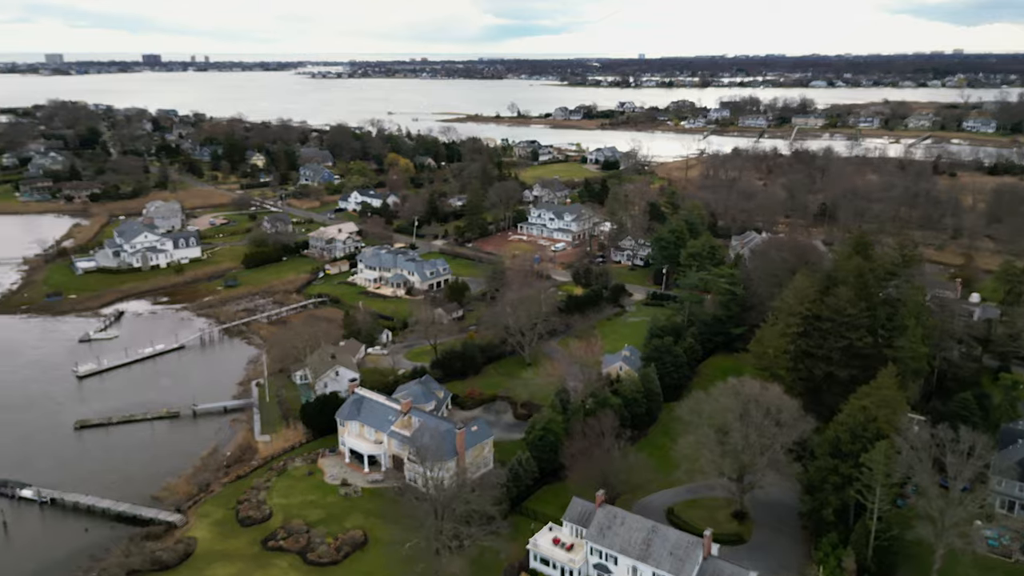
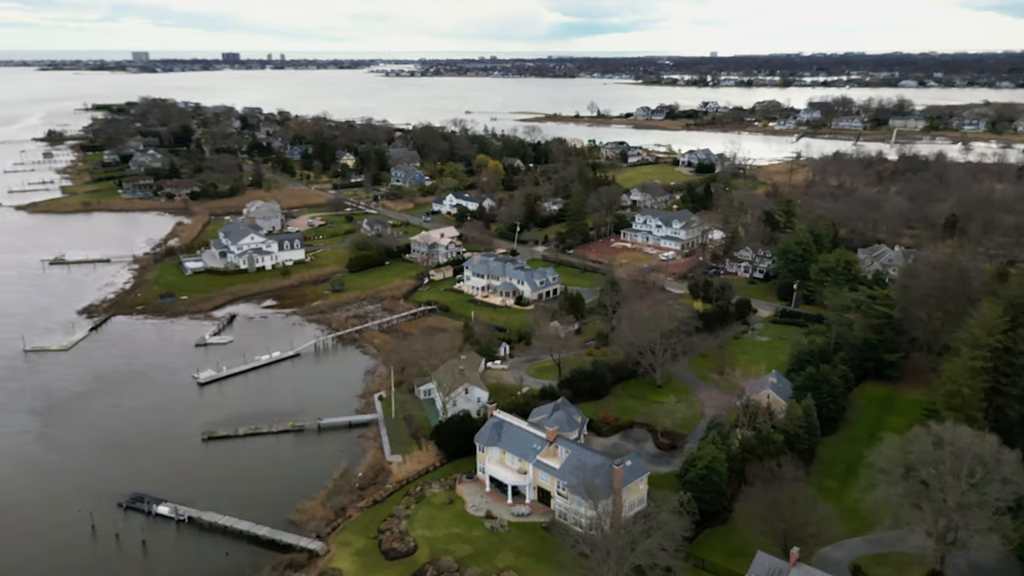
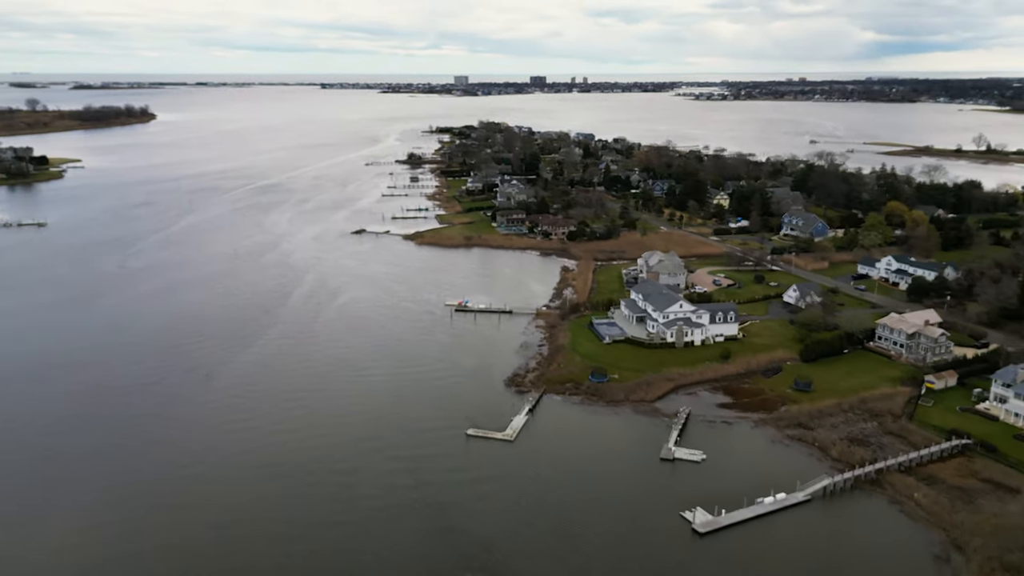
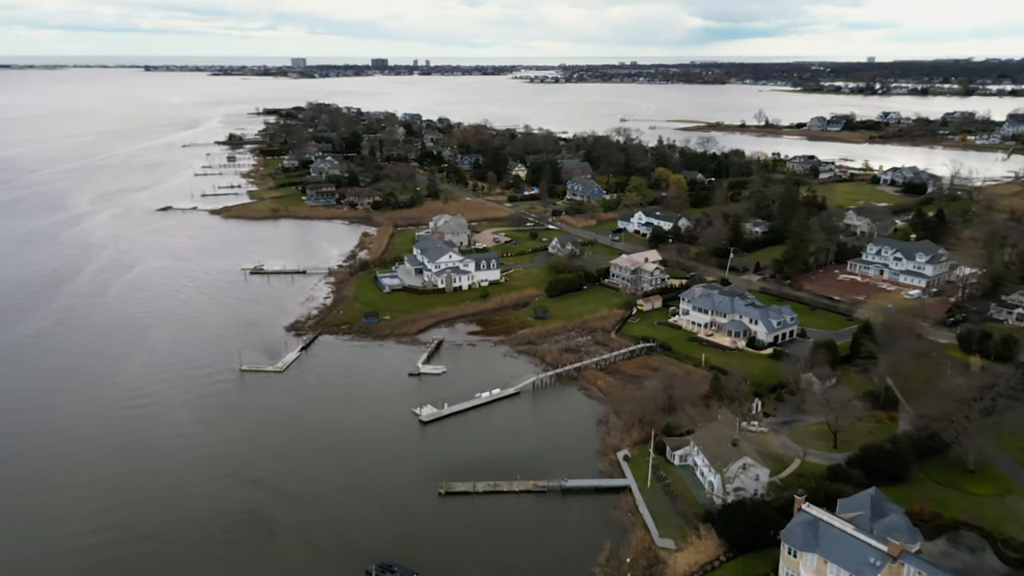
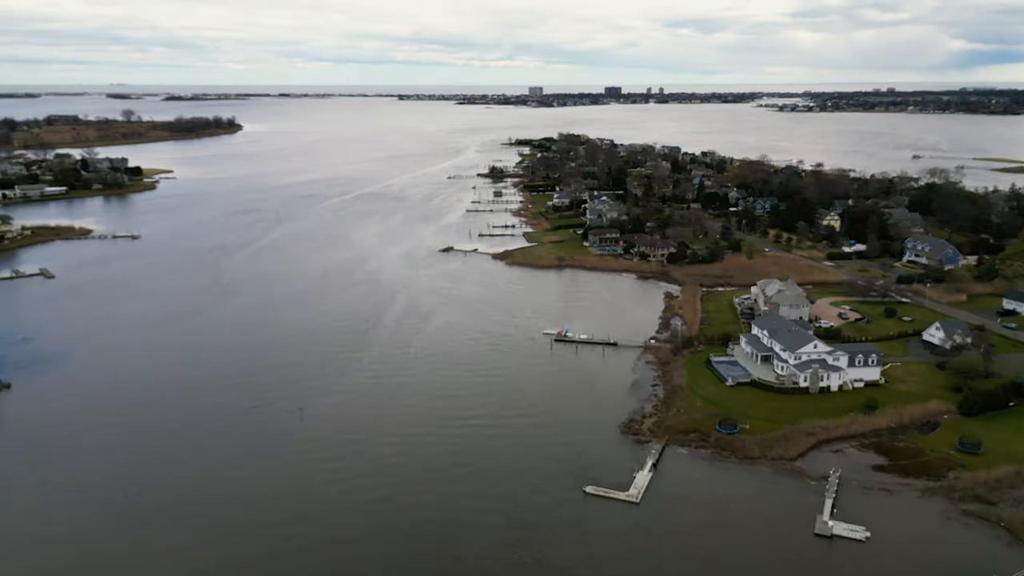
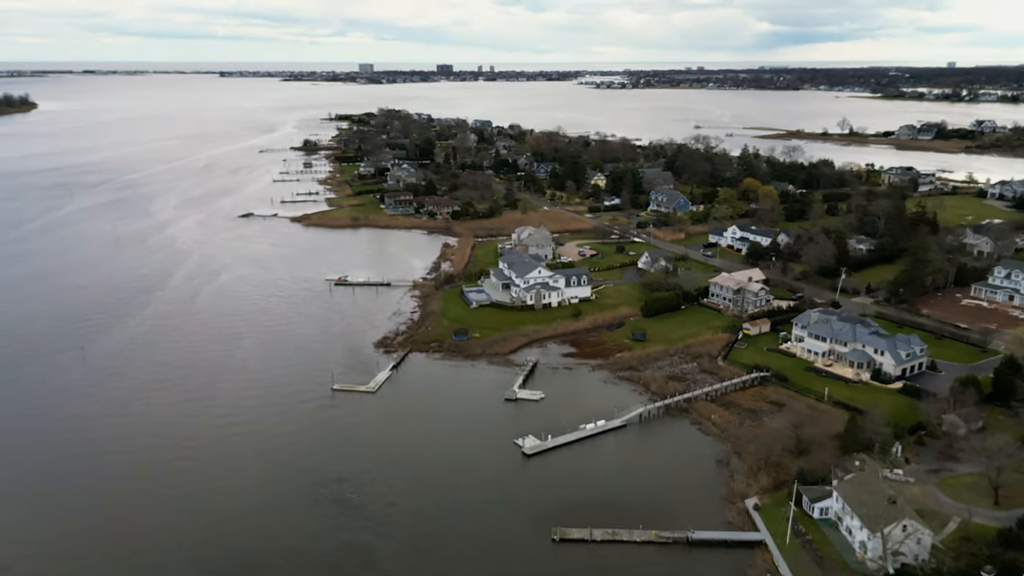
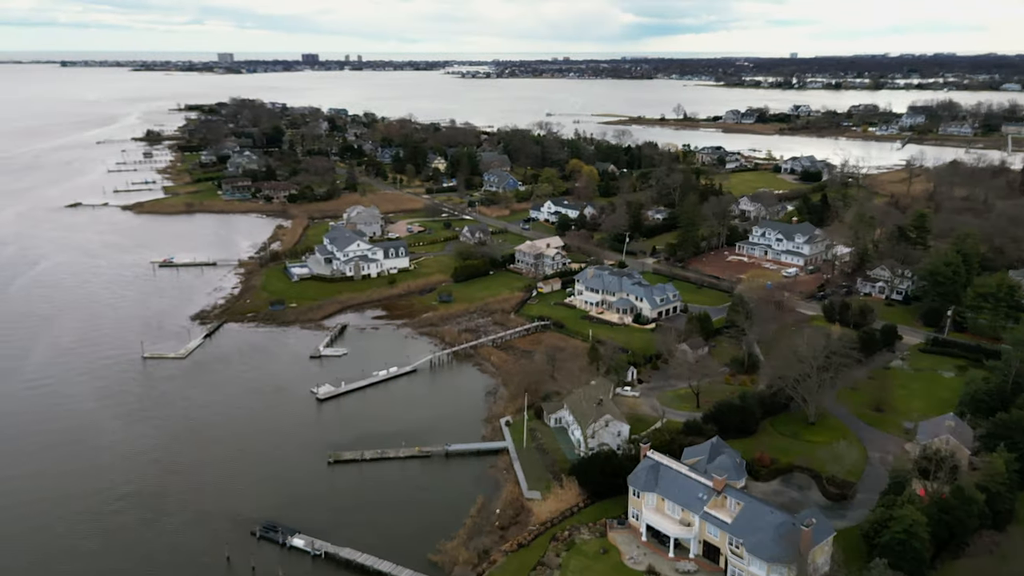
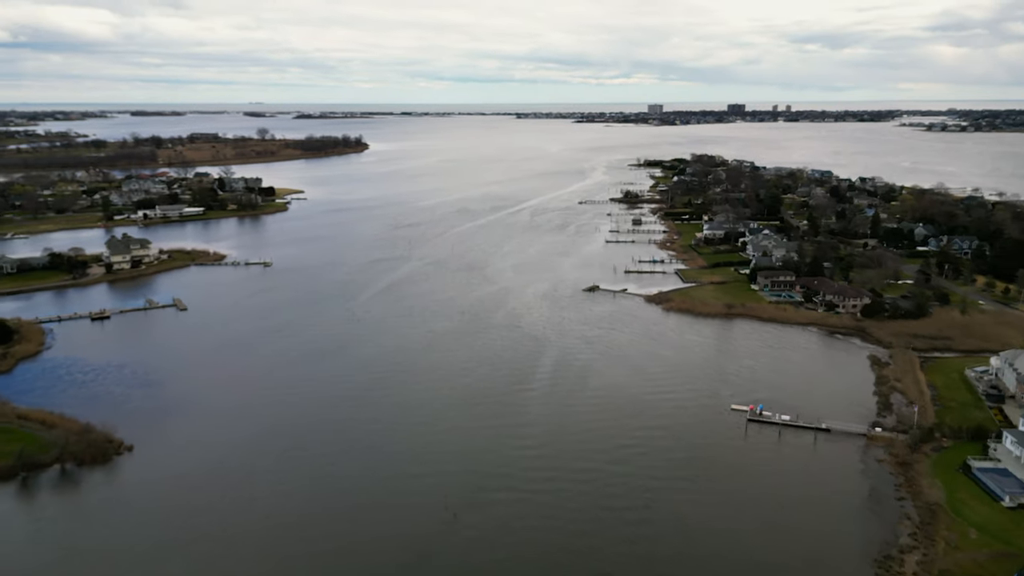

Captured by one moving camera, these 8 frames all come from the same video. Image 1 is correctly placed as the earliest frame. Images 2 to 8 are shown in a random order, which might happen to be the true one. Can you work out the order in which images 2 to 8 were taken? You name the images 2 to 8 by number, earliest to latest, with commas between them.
2, 7, 4, 6, 3, 5, 8
